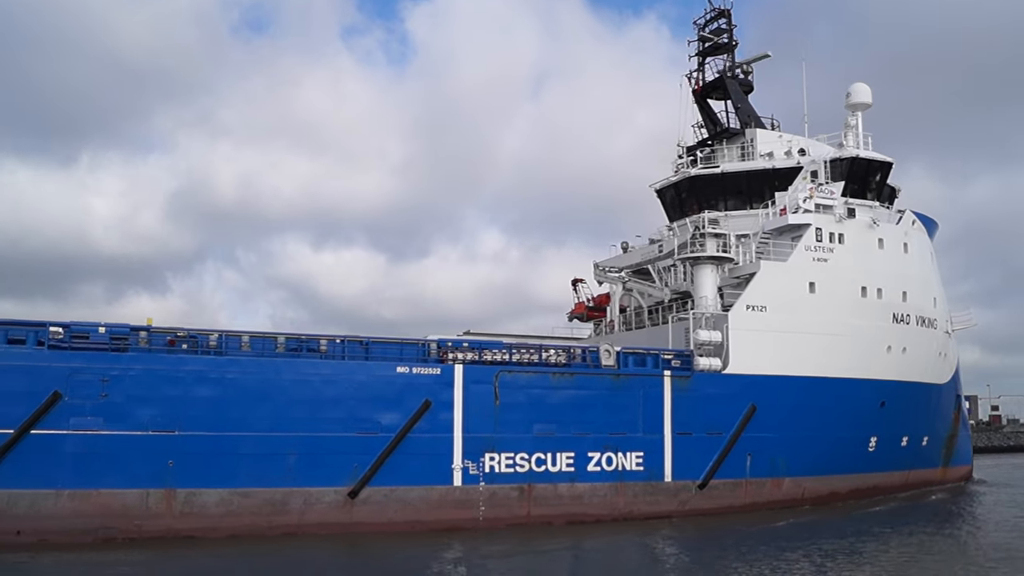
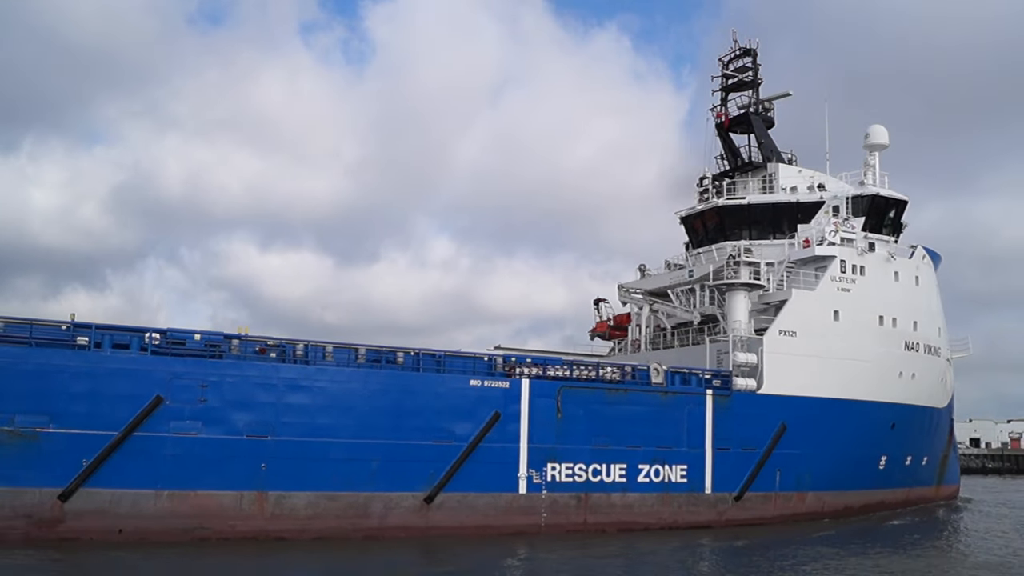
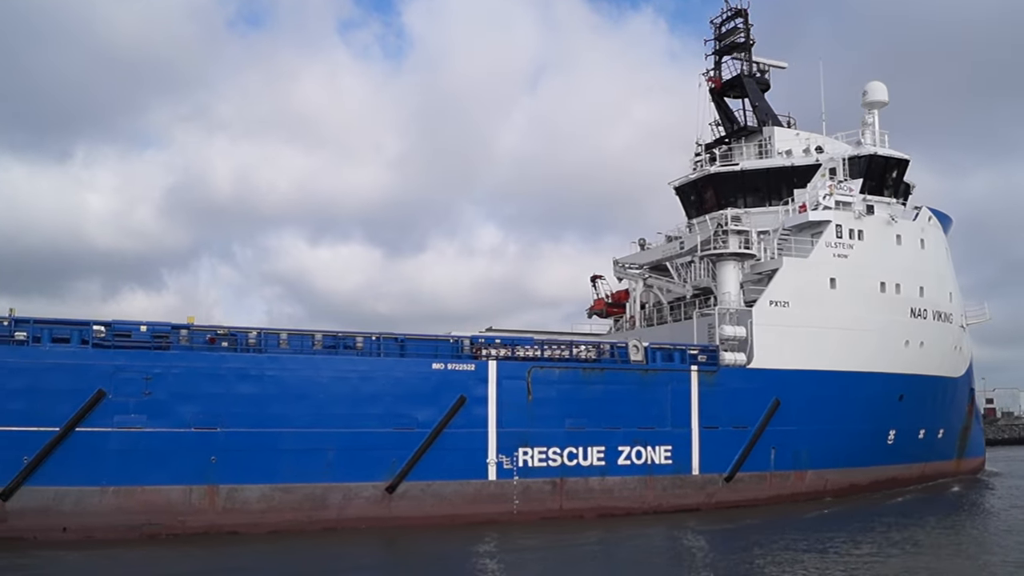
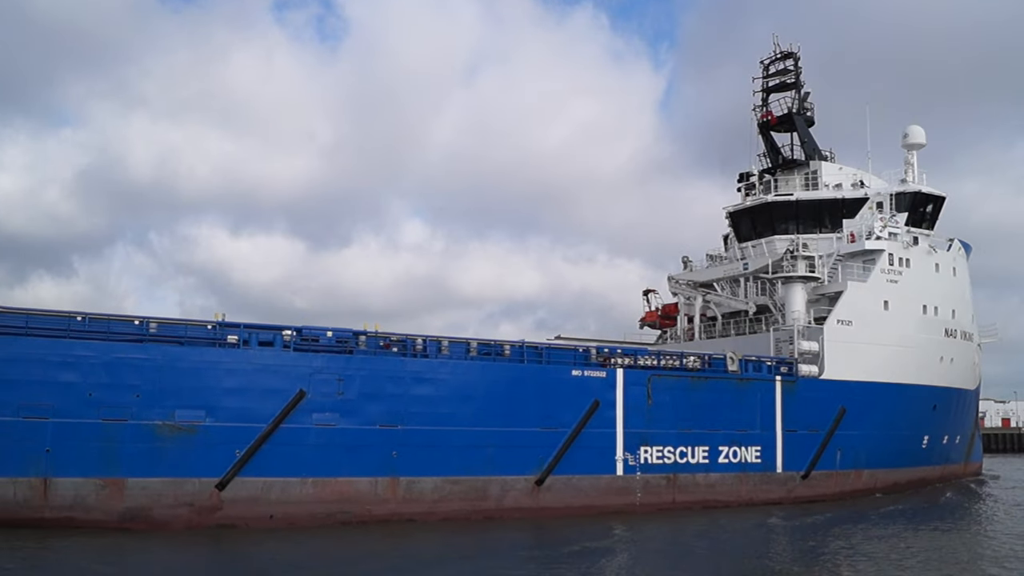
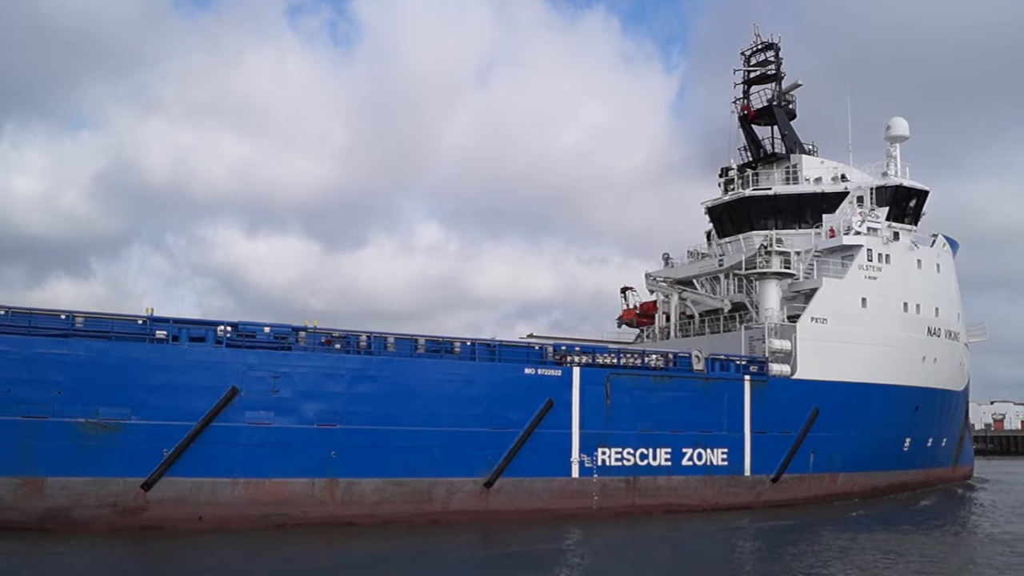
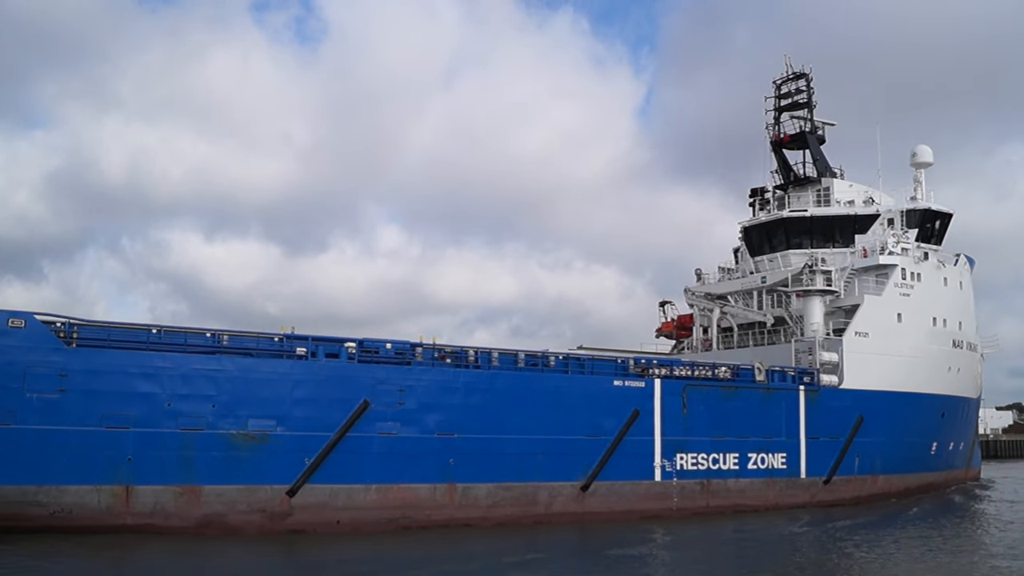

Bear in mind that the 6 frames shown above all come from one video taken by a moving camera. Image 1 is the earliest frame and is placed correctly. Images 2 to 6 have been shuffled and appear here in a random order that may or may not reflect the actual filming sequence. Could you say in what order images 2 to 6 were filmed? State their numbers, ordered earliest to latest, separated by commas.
3, 2, 5, 4, 6
